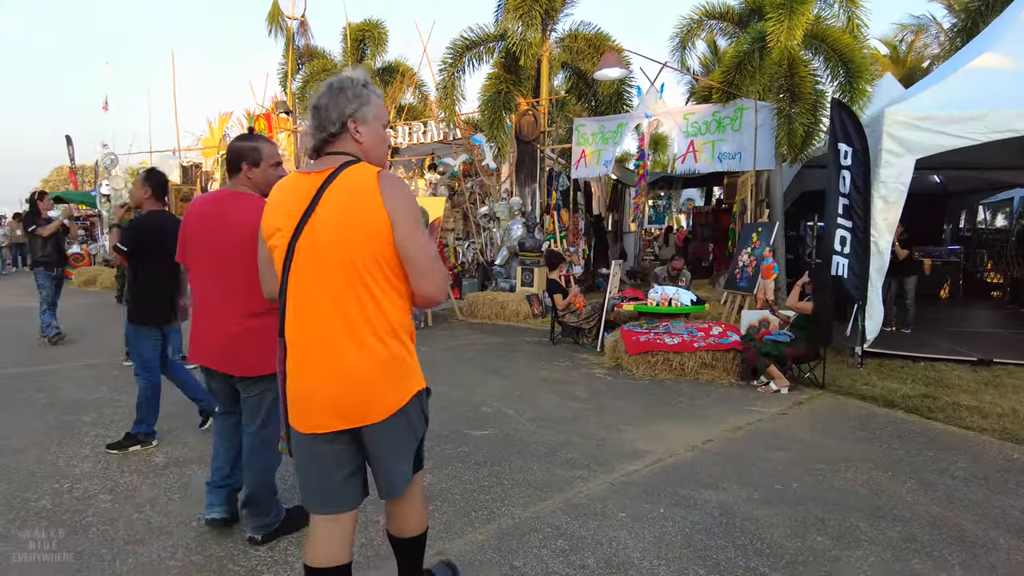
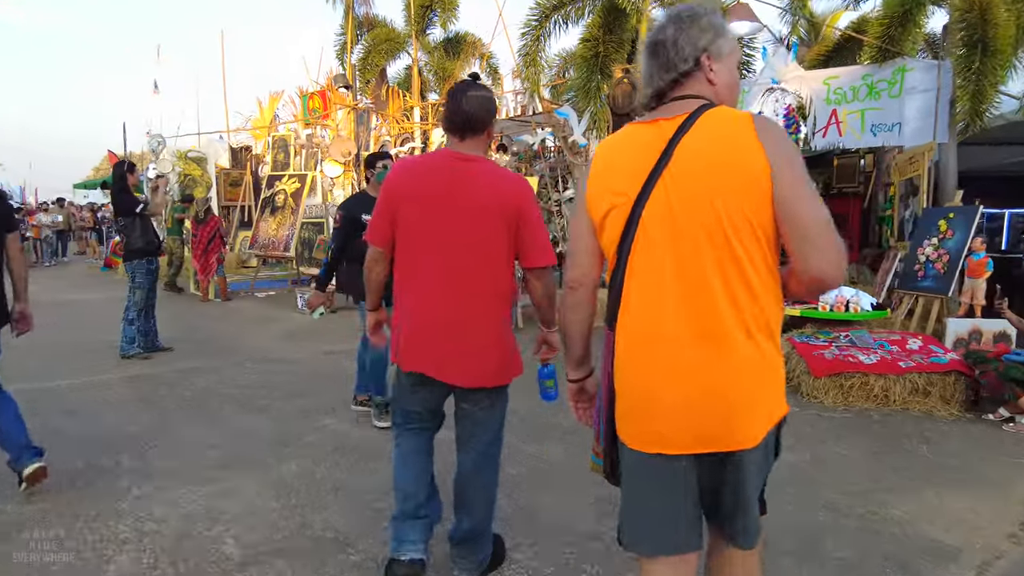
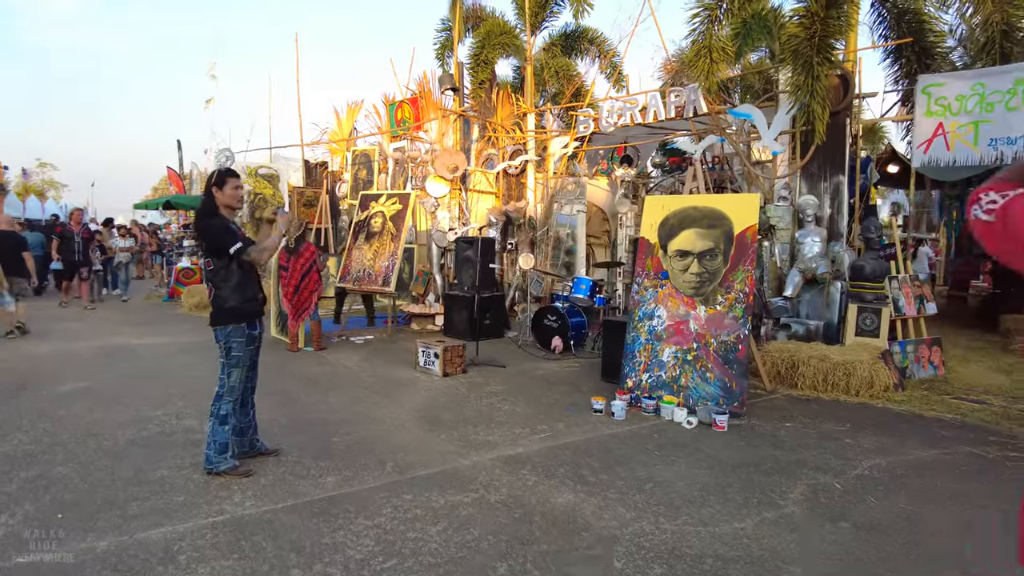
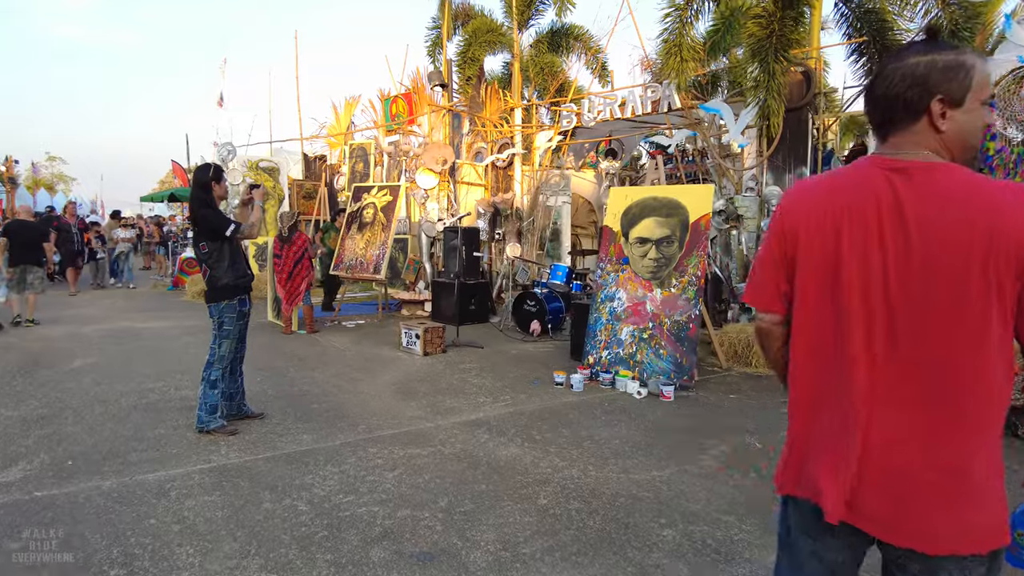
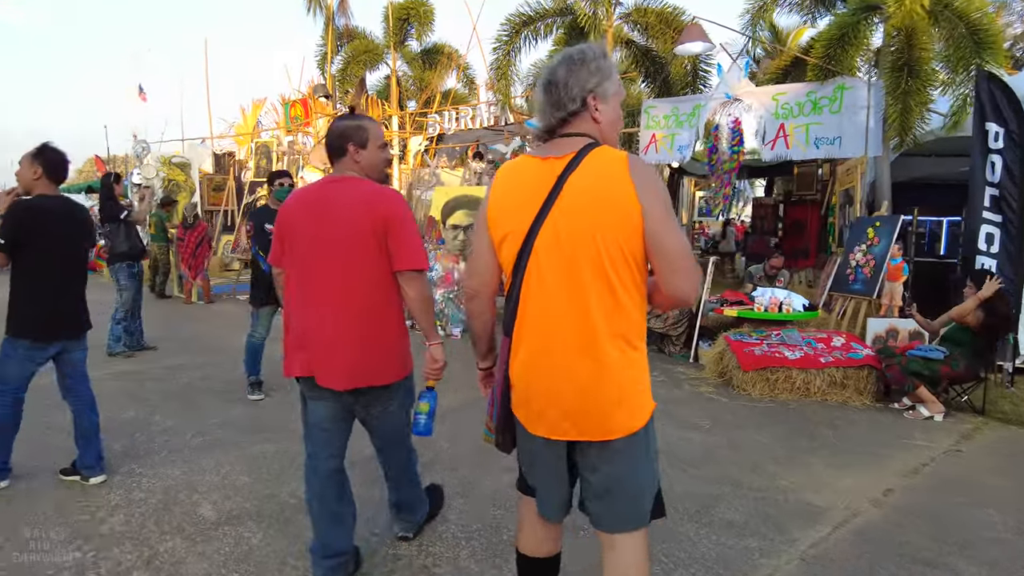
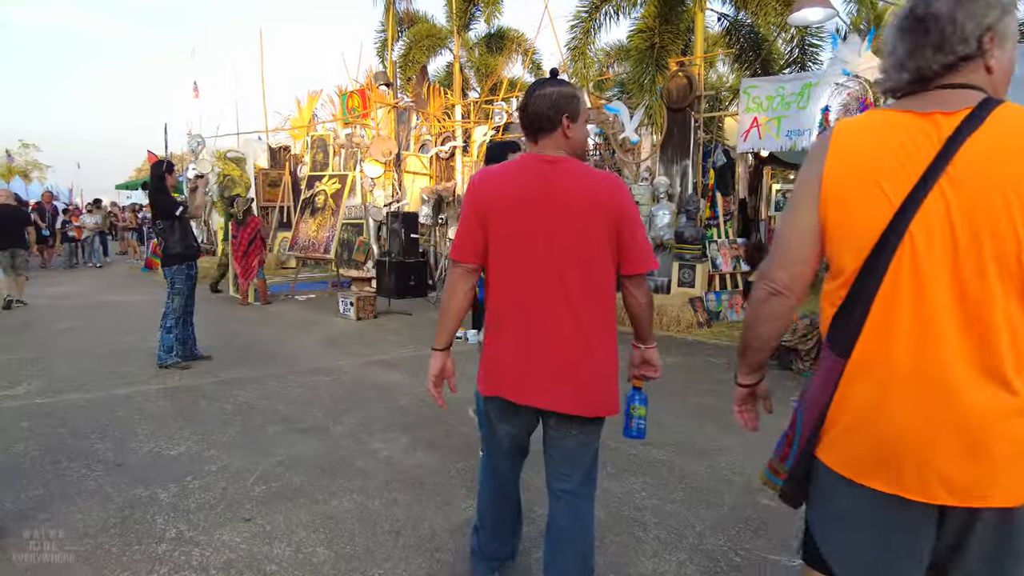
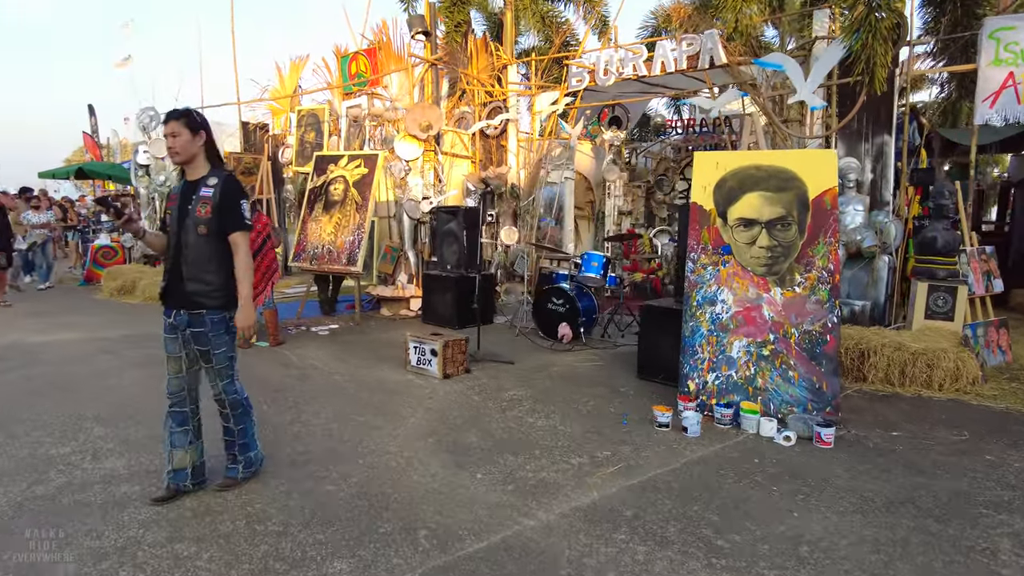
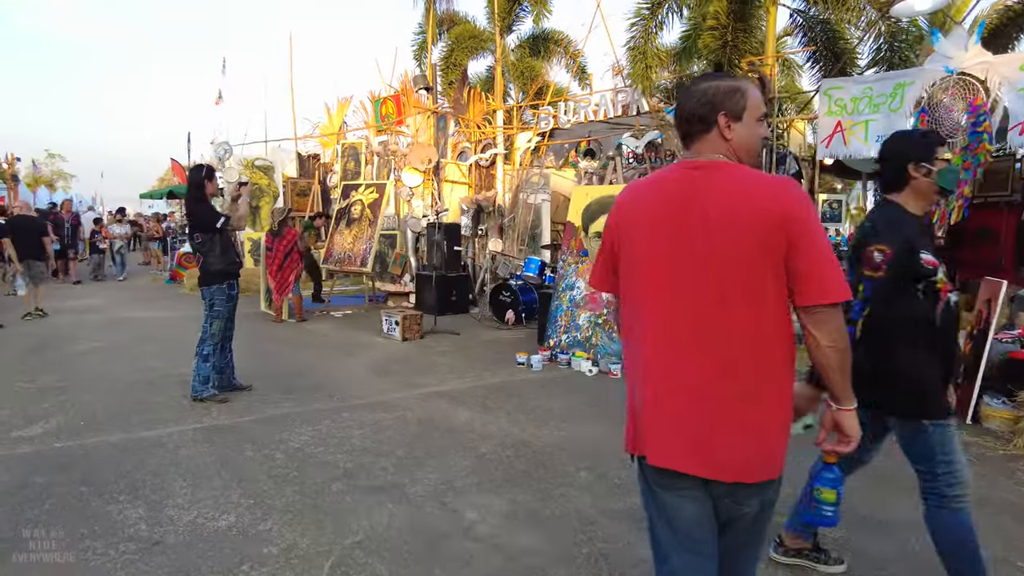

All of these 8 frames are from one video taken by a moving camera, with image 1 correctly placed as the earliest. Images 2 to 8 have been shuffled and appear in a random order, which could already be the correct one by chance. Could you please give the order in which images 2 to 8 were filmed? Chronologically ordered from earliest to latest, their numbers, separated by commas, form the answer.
5, 2, 6, 8, 4, 3, 7
